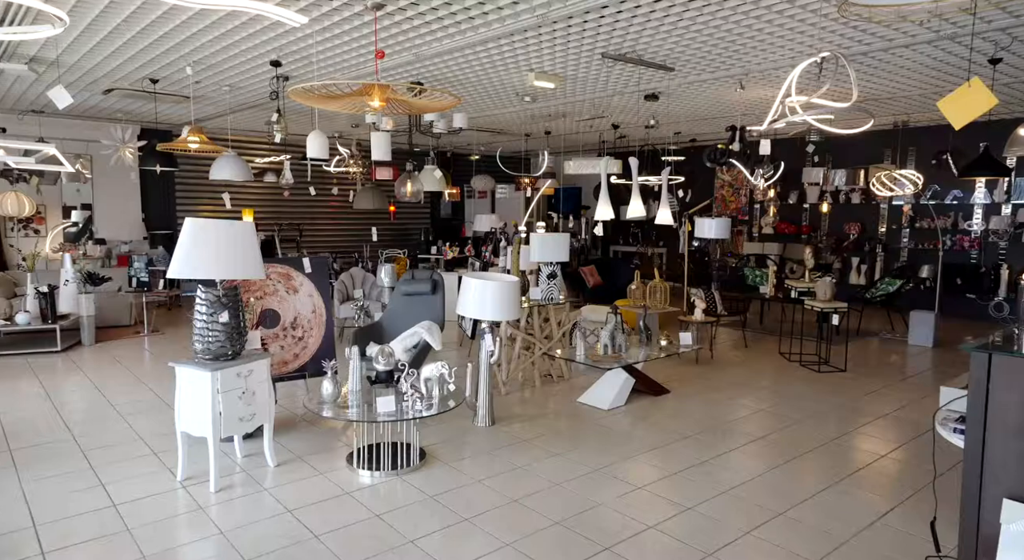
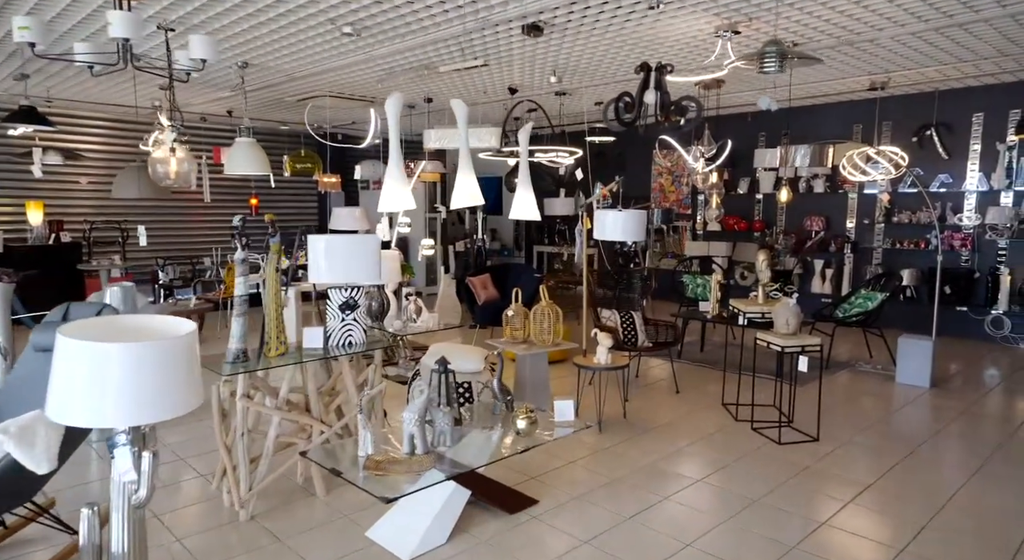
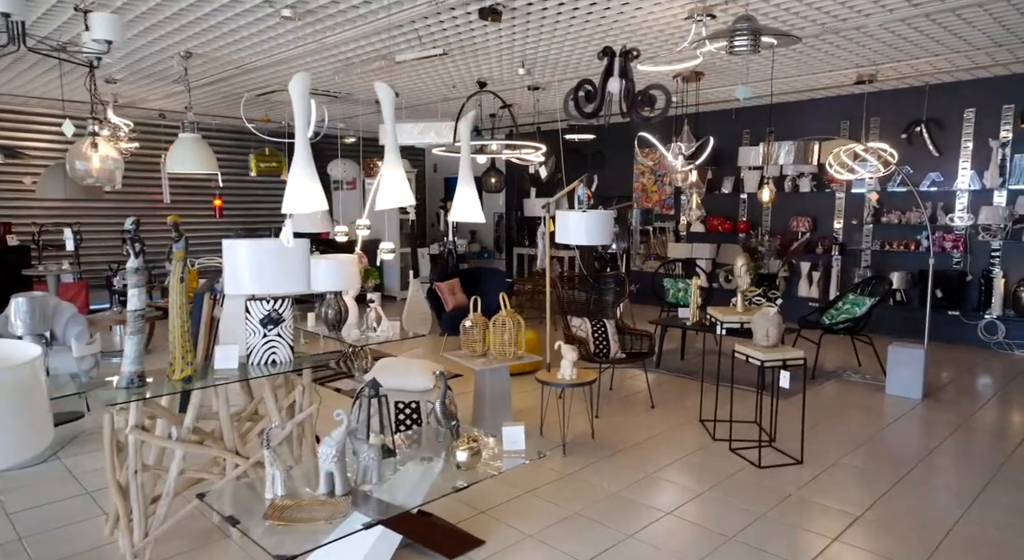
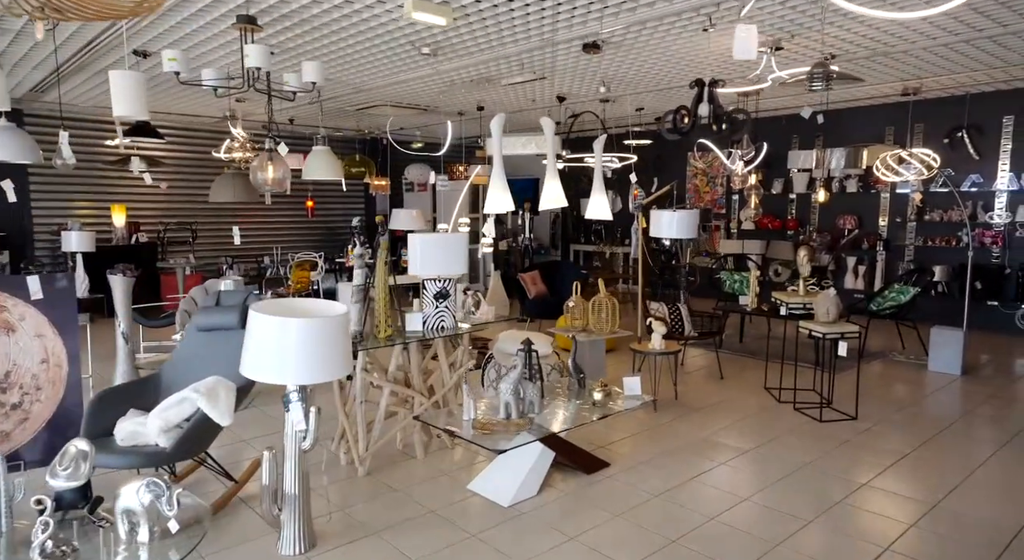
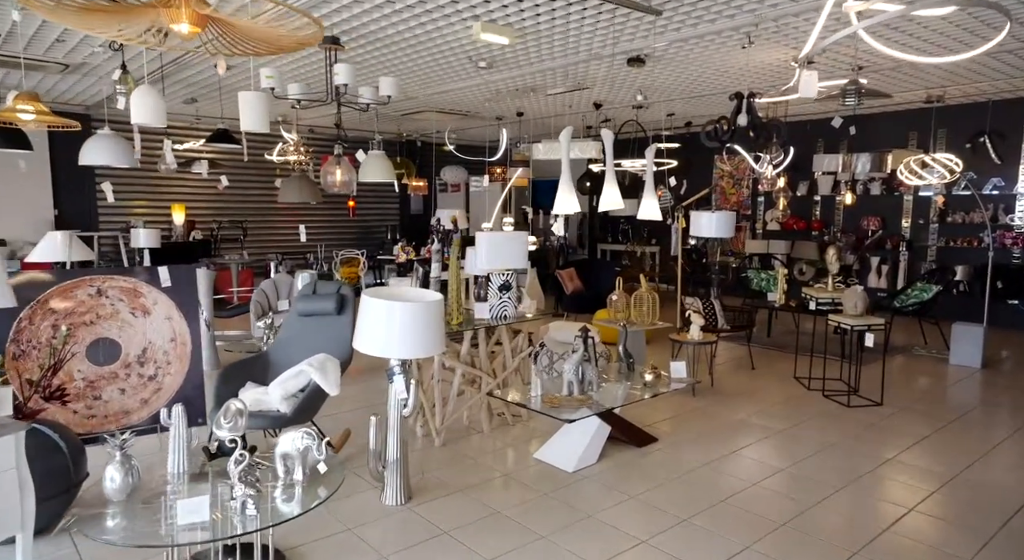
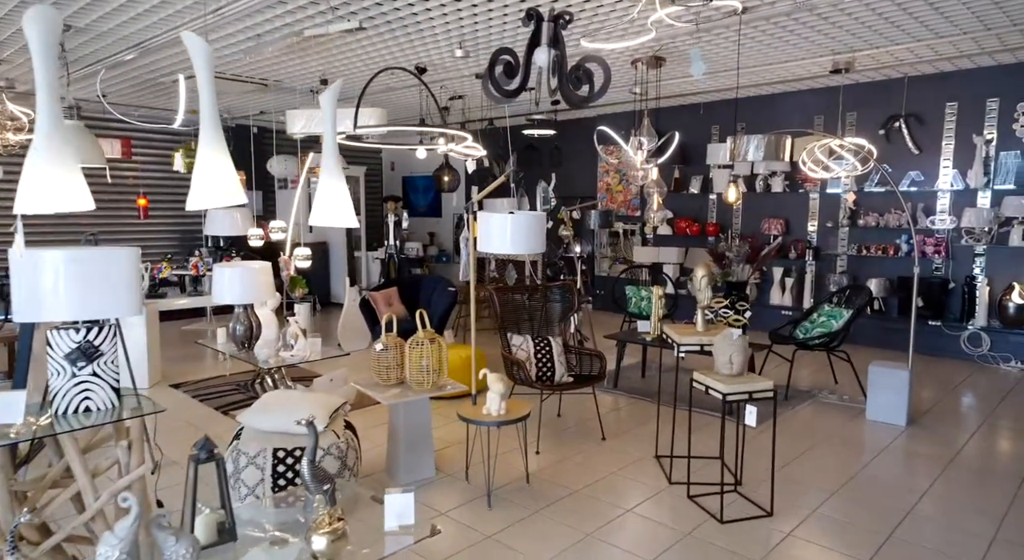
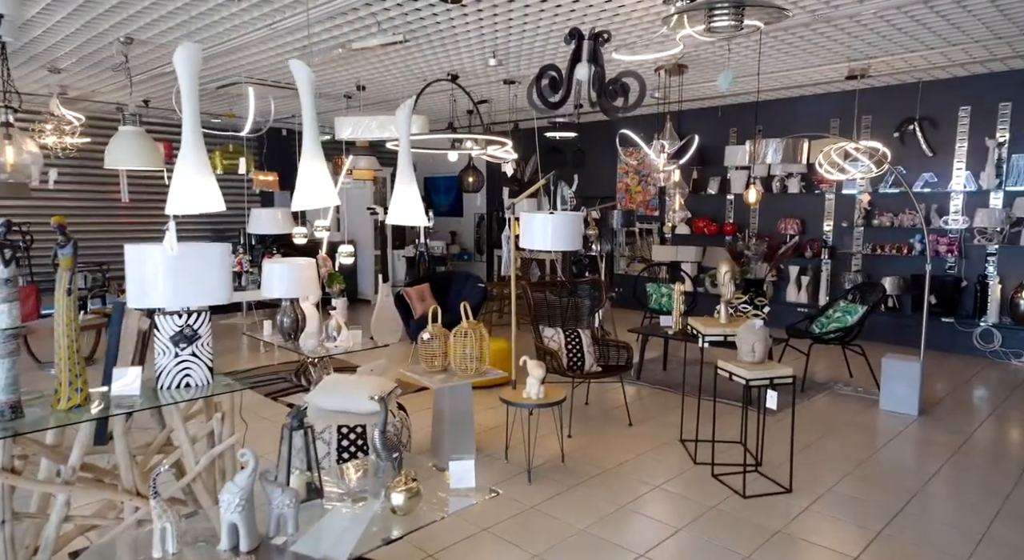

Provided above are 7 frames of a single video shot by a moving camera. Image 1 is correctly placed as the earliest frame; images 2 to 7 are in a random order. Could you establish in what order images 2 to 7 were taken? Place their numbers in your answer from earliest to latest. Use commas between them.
5, 4, 2, 3, 7, 6
